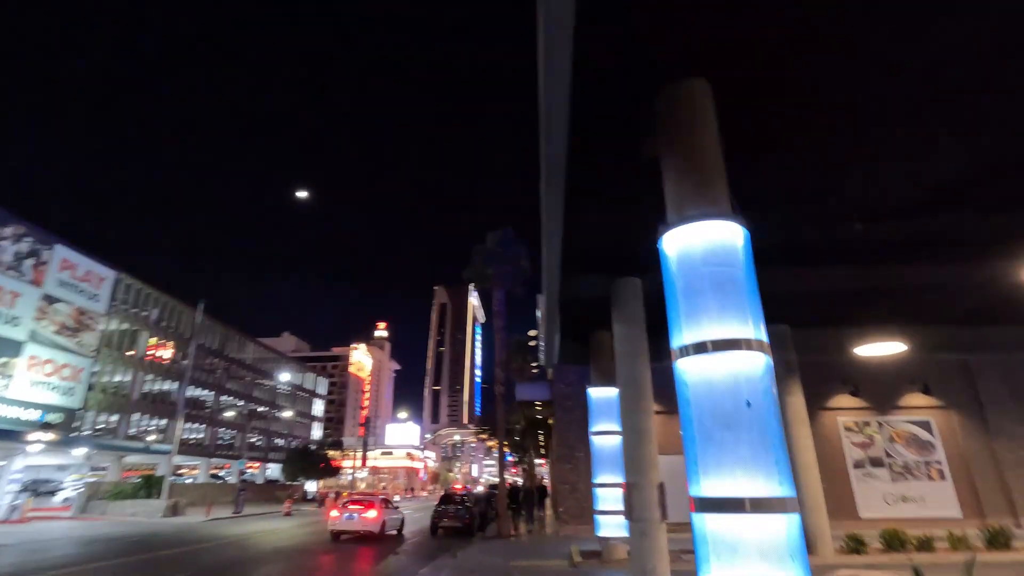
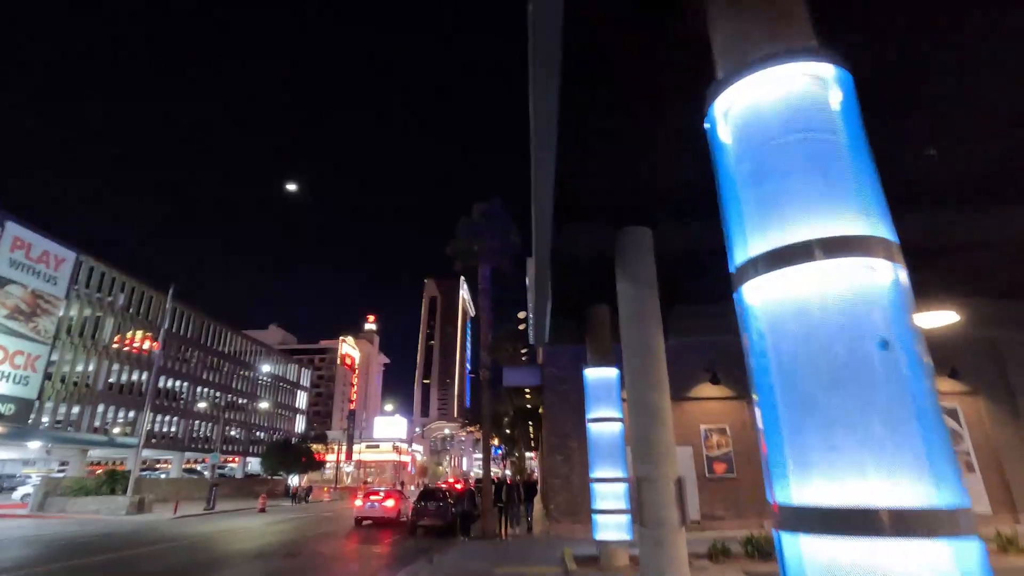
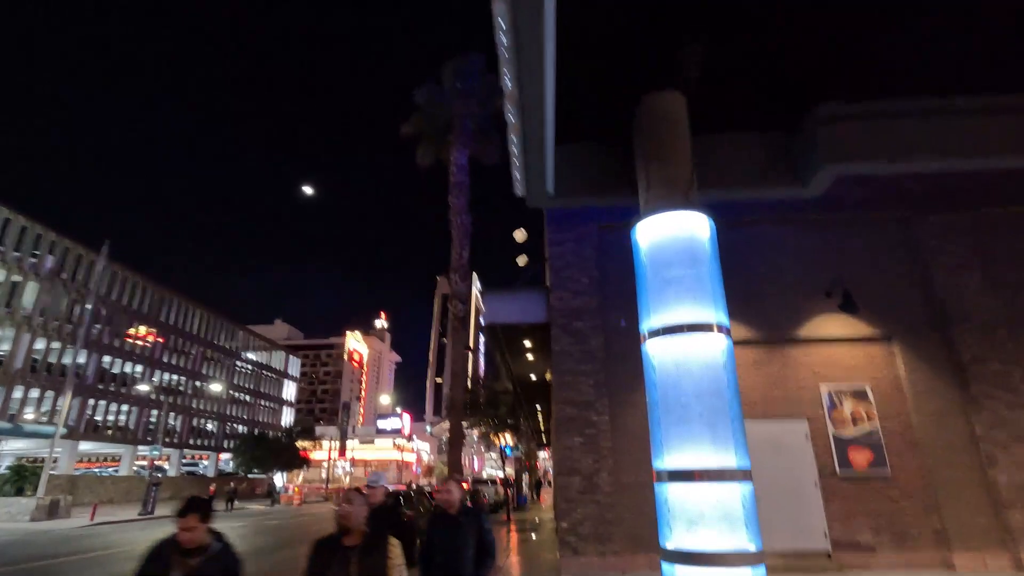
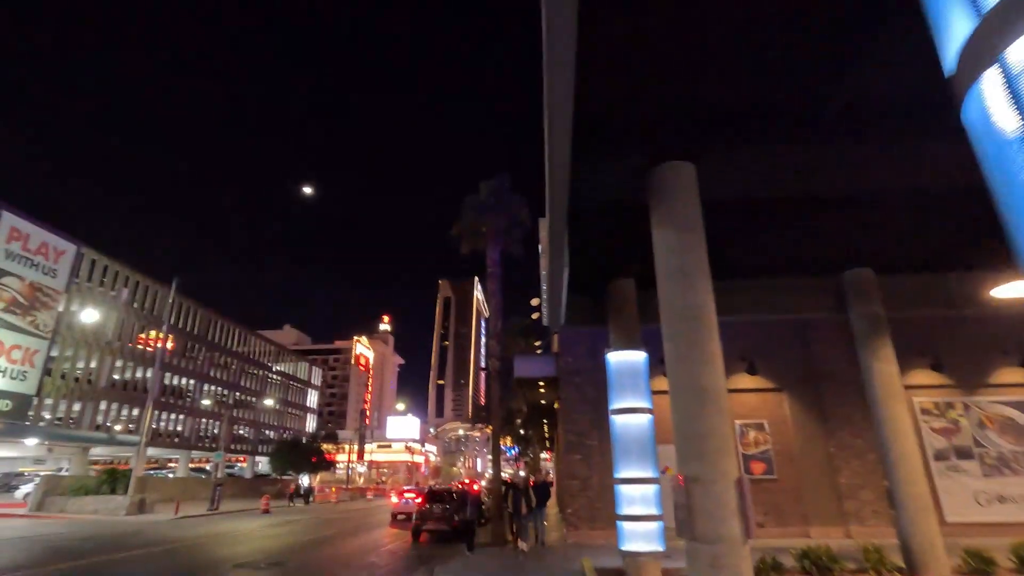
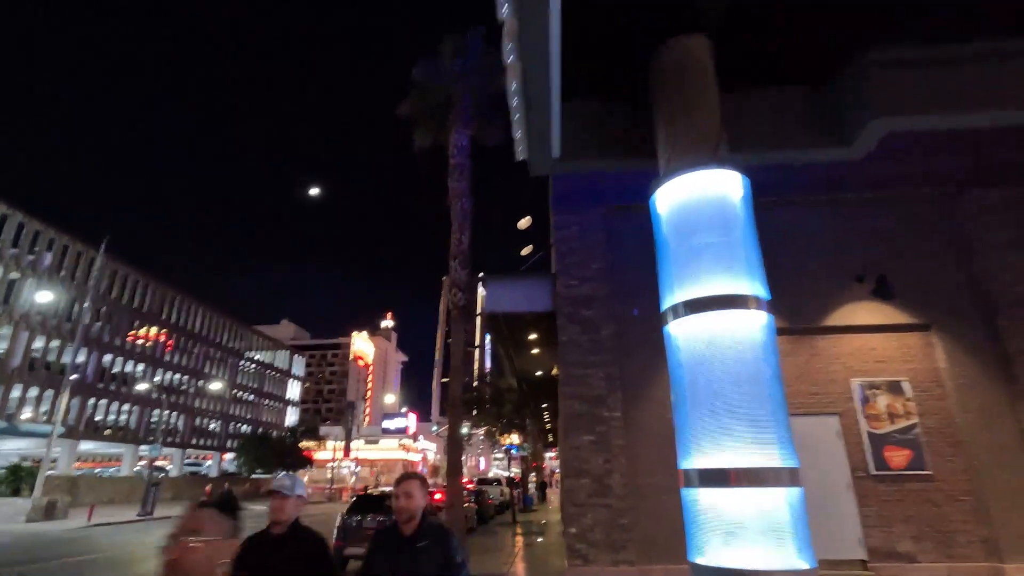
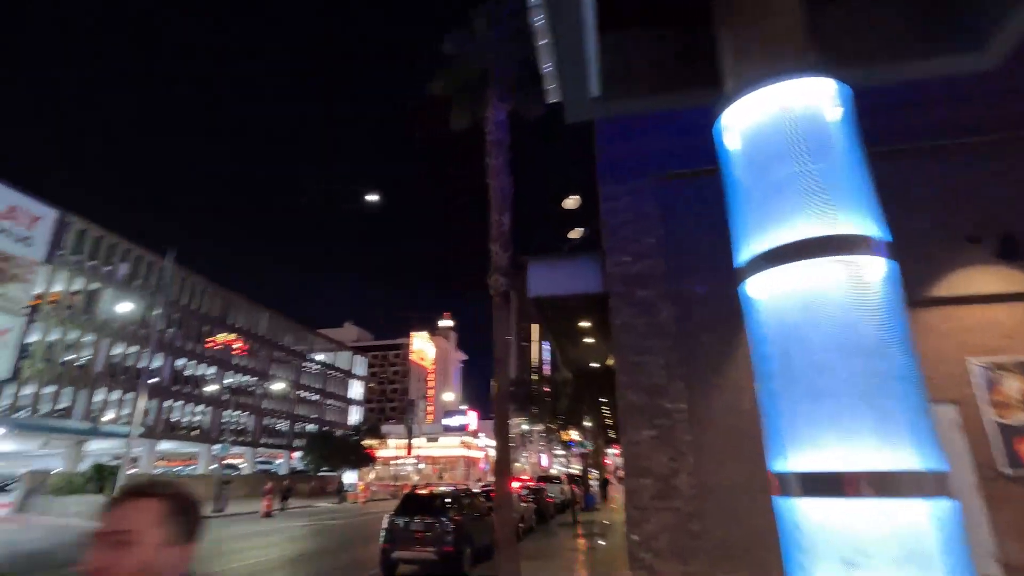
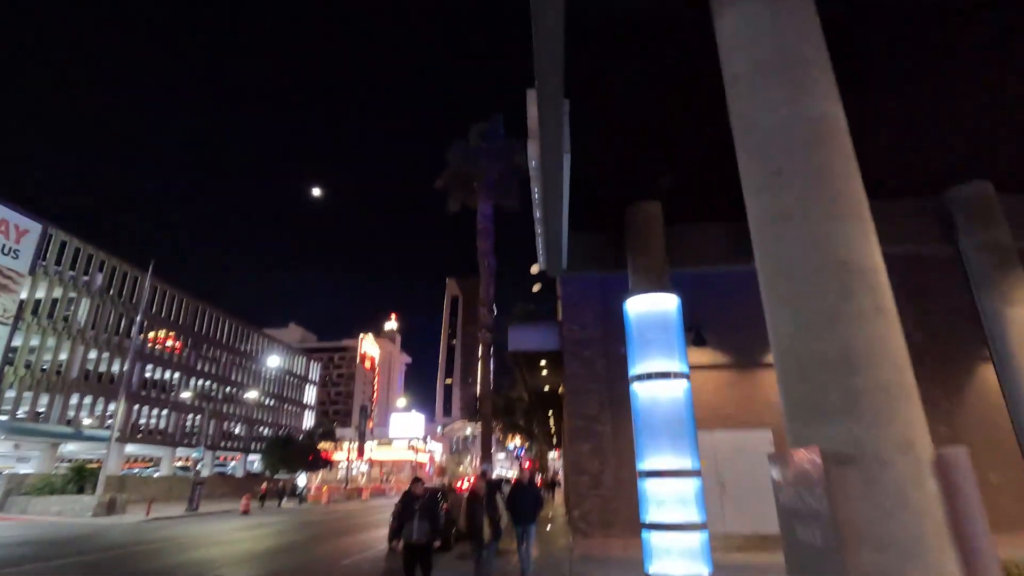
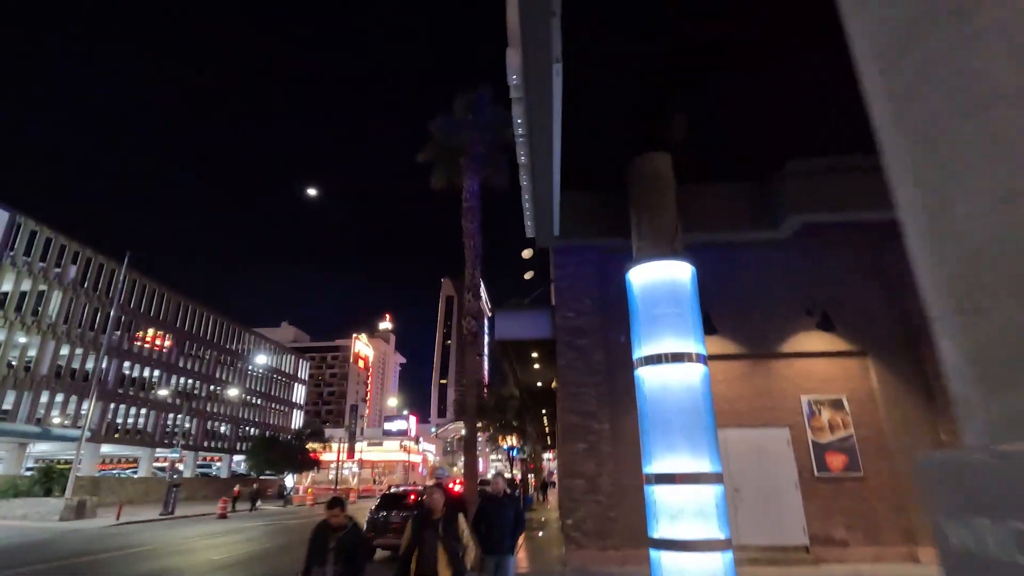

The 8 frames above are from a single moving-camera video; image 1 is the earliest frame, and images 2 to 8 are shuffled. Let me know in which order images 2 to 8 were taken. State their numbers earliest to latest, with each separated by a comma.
2, 4, 7, 8, 3, 5, 6
